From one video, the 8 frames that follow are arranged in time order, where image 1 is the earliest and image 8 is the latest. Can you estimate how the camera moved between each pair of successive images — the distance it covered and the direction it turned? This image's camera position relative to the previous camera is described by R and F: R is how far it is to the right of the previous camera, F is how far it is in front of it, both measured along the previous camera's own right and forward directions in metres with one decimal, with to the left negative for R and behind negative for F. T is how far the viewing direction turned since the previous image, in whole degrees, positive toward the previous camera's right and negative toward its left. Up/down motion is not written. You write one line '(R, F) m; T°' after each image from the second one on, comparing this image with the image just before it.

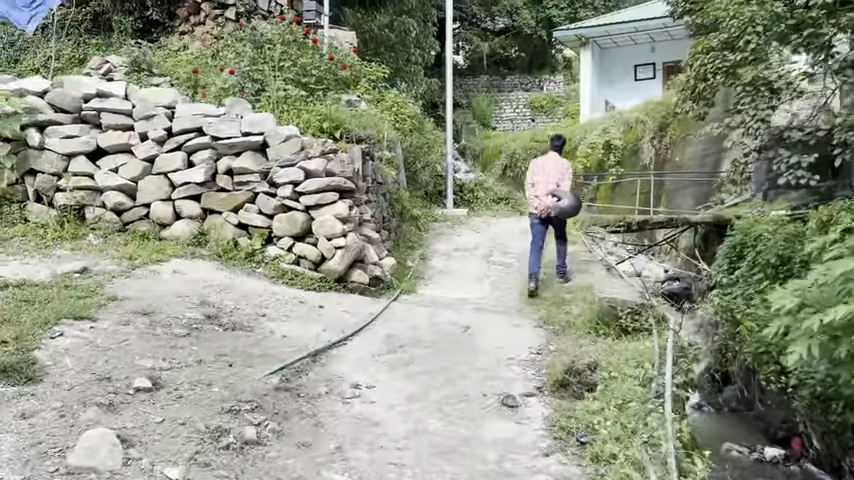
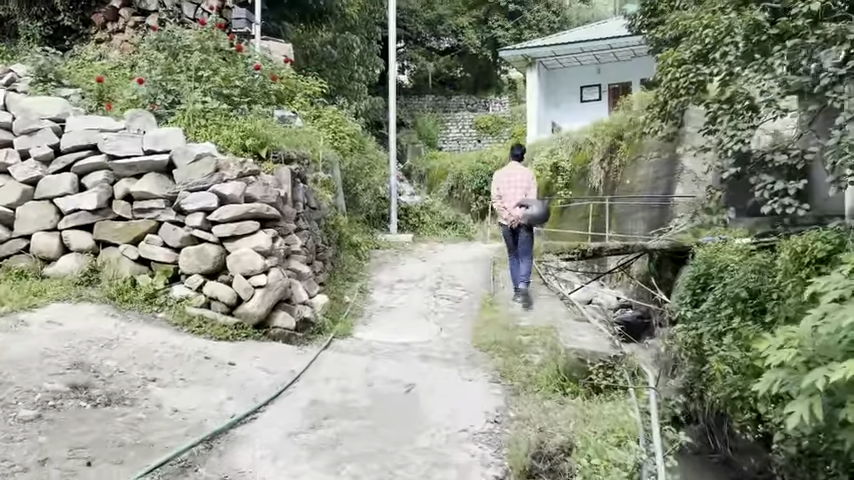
(+0.1, +0.8) m; +4°
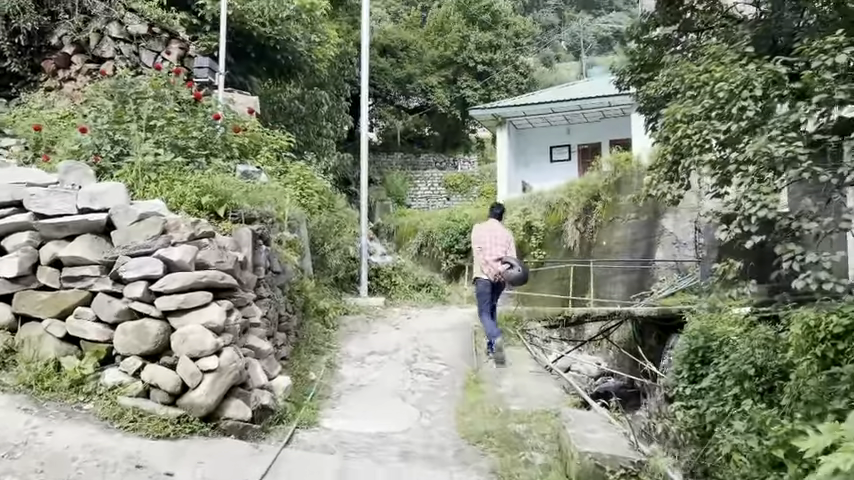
(-0.1, +0.6) m; +3°
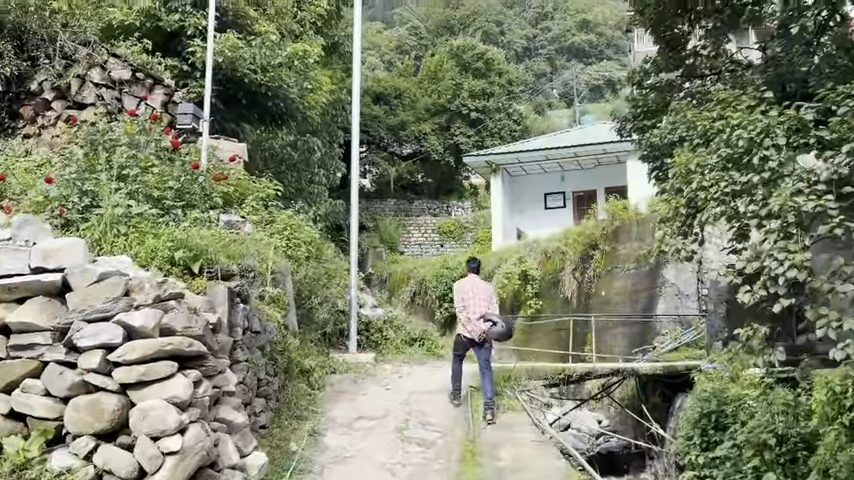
(0.0, +0.4) m; +1°
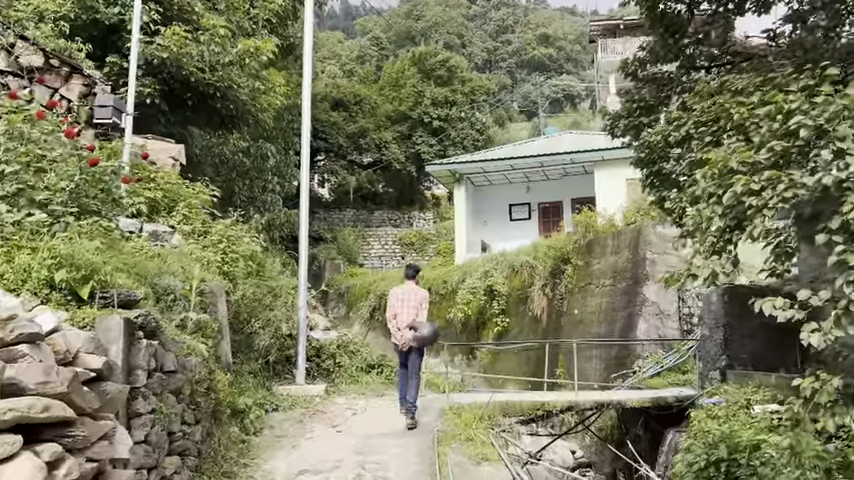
(0.0, +1.0) m; +3°
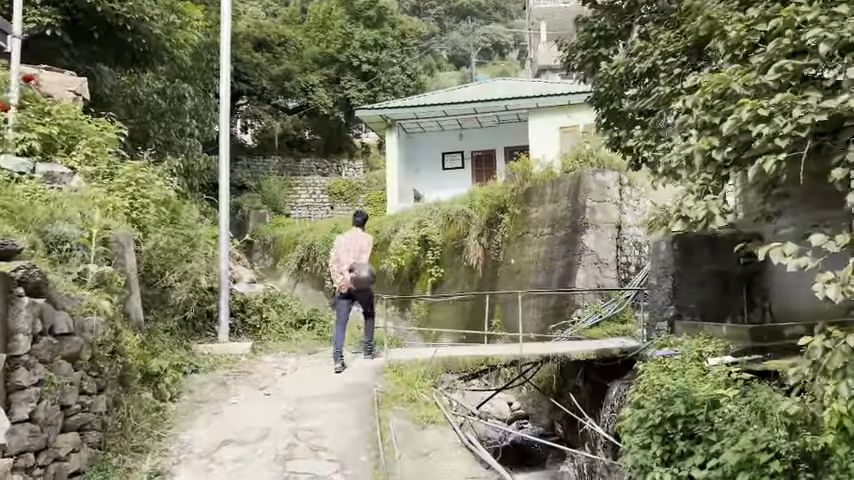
(-0.1, +0.6) m; +6°
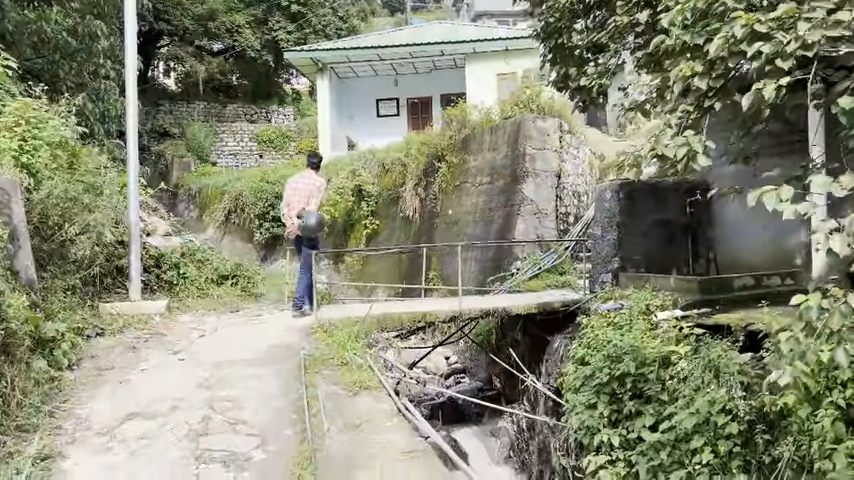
(0.0, +0.5) m; +5°
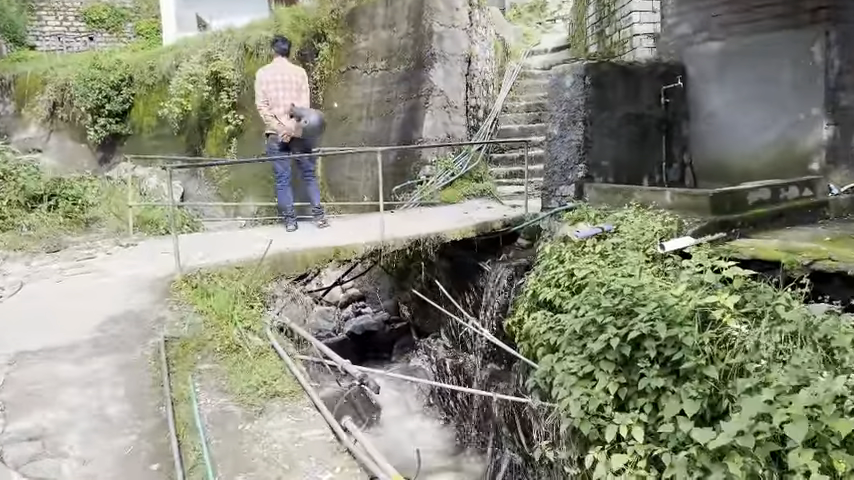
(-0.3, +1.7) m; +11°
